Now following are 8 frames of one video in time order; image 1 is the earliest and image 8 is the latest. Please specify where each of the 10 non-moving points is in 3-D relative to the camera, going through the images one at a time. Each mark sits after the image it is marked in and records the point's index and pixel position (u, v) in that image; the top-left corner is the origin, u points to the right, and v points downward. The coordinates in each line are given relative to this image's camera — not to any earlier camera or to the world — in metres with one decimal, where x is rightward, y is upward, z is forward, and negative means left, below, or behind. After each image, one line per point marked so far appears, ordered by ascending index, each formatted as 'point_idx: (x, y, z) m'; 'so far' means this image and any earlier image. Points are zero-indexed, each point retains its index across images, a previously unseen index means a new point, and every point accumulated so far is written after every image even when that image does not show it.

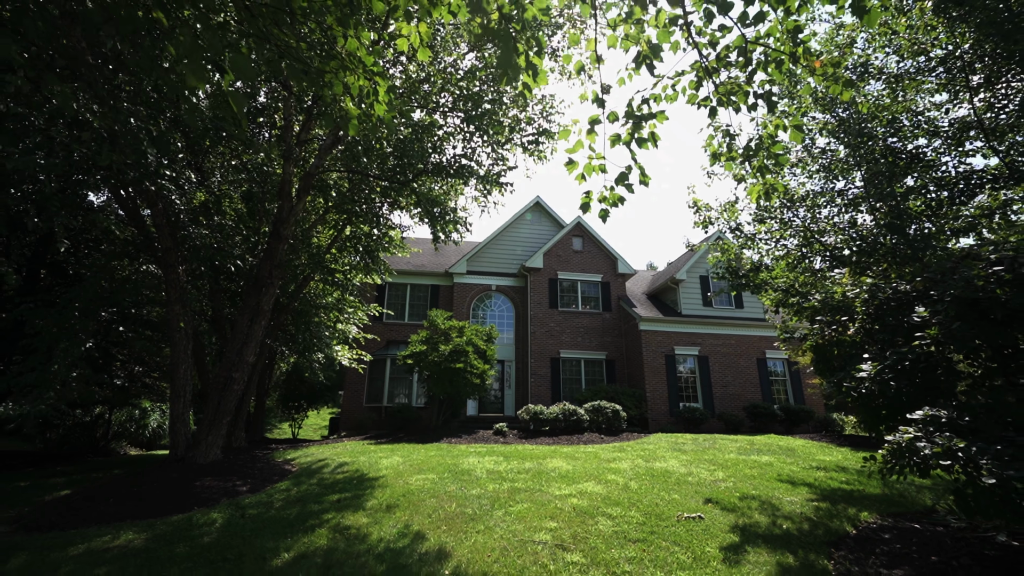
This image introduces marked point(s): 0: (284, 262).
0: (-4.3, +0.5, +9.0) m
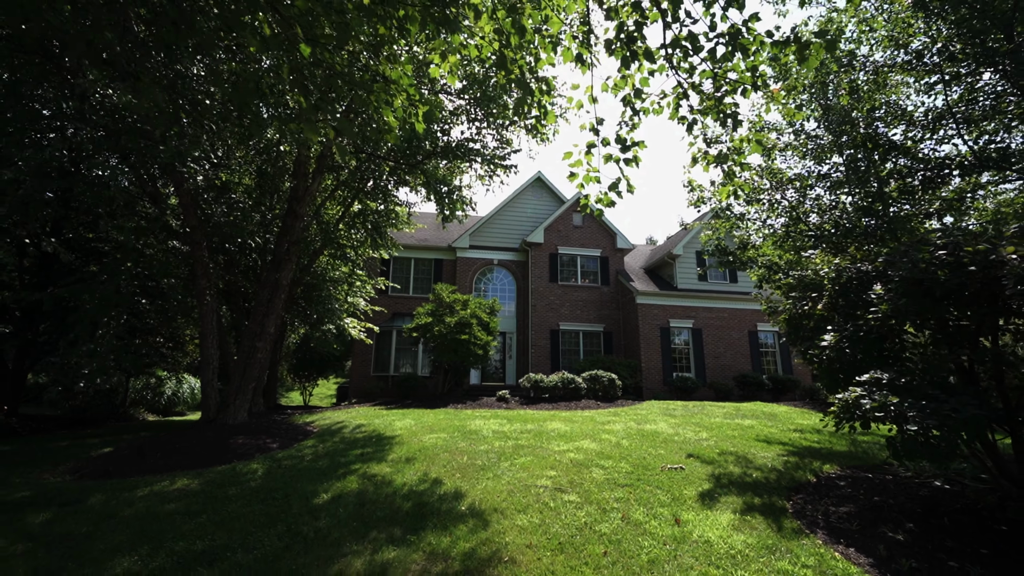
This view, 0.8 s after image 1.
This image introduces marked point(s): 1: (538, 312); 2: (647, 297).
0: (-4.2, +1.0, +9.5) m
1: (+0.9, -0.8, +16.4) m
2: (+4.5, -0.3, +15.8) m
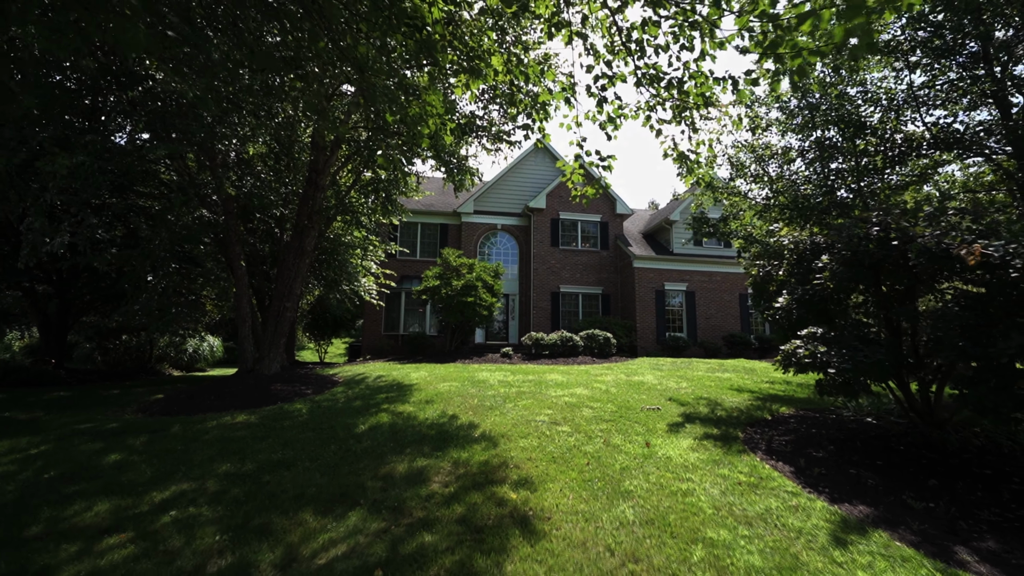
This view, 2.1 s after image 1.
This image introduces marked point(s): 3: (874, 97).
0: (-4.2, +1.7, +10.3) m
1: (+1.0, +0.5, +17.2) m
2: (+4.6, +0.9, +16.6) m
3: (+5.9, +3.1, +7.7) m
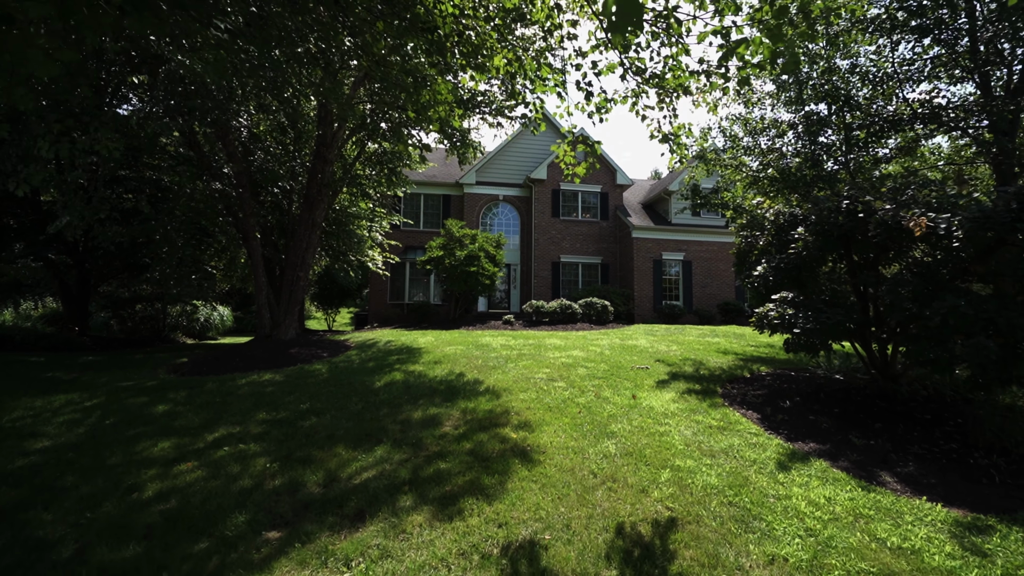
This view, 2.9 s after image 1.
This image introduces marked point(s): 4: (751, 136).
0: (-4.1, +2.4, +10.7) m
1: (+1.1, +1.6, +17.7) m
2: (+4.7, +2.0, +17.0) m
3: (+5.9, +3.6, +8.0) m
4: (+4.7, +3.0, +9.2) m
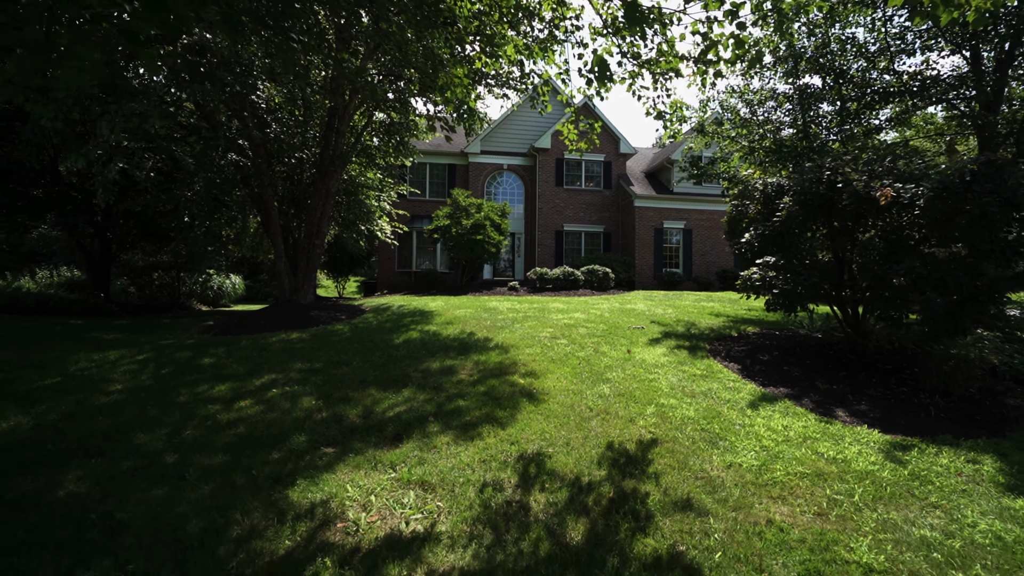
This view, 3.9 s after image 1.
0: (-4.0, +3.2, +11.1) m
1: (+1.2, +2.8, +18.1) m
2: (+4.8, +3.2, +17.3) m
3: (+6.0, +4.2, +8.3) m
4: (+4.8, +3.6, +9.5) m
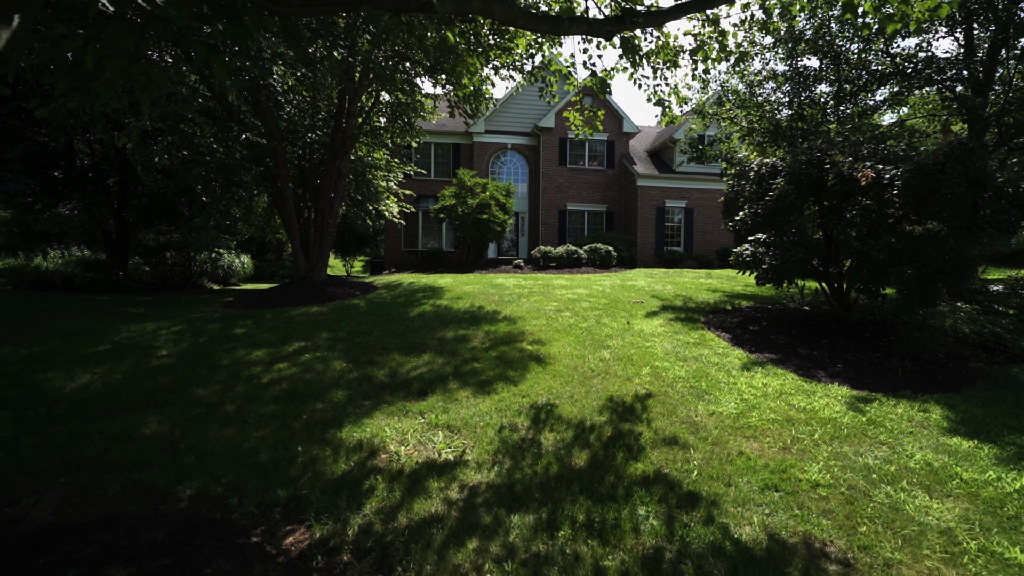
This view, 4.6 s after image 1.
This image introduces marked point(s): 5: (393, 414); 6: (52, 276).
0: (-3.9, +3.7, +11.4) m
1: (+1.4, +3.7, +18.4) m
2: (+5.0, +4.0, +17.6) m
3: (+6.1, +4.7, +8.5) m
4: (+4.9, +4.1, +9.8) m
5: (-0.9, -0.9, +3.5) m
6: (-13.2, +0.3, +13.6) m
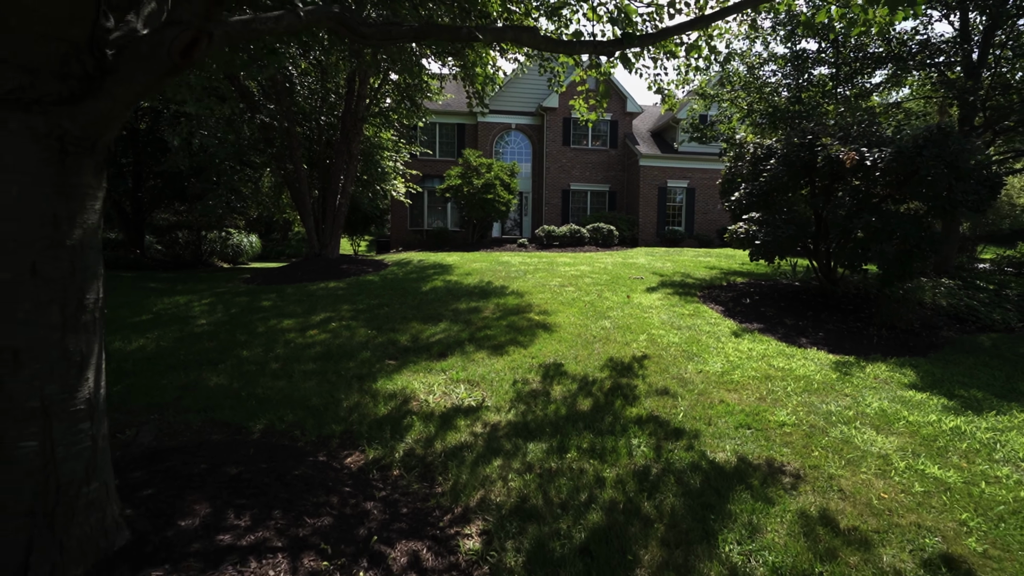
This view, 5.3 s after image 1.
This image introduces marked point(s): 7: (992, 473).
0: (-3.8, +4.3, +11.7) m
1: (+1.6, +4.5, +18.6) m
2: (+5.2, +4.8, +17.8) m
3: (+6.2, +5.1, +8.7) m
4: (+5.0, +4.6, +10.0) m
5: (-0.8, -0.7, +4.0) m
6: (-13.1, +1.0, +14.1) m
7: (+2.4, -0.9, +2.4) m
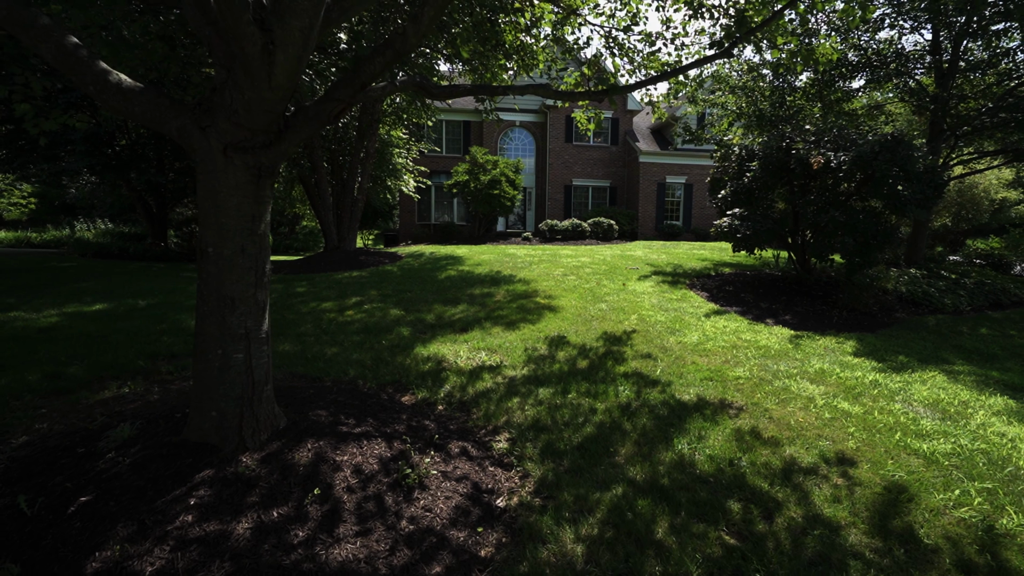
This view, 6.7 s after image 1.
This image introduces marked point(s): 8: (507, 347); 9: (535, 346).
0: (-3.6, +4.5, +12.5) m
1: (+1.7, +4.8, +19.4) m
2: (+5.4, +5.1, +18.6) m
3: (+6.4, +5.3, +9.4) m
4: (+5.2, +4.8, +10.7) m
5: (-0.7, -0.5, +4.8) m
6: (-12.9, +1.3, +14.9) m
7: (+2.5, -0.8, +3.2) m
8: (0.0, -0.6, +4.5) m
9: (+0.2, -0.6, +4.5) m
